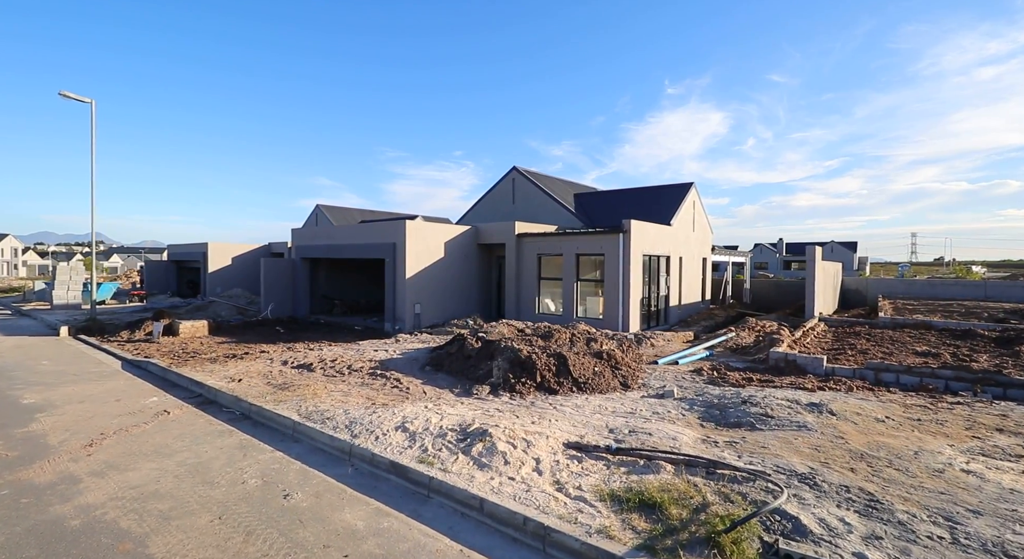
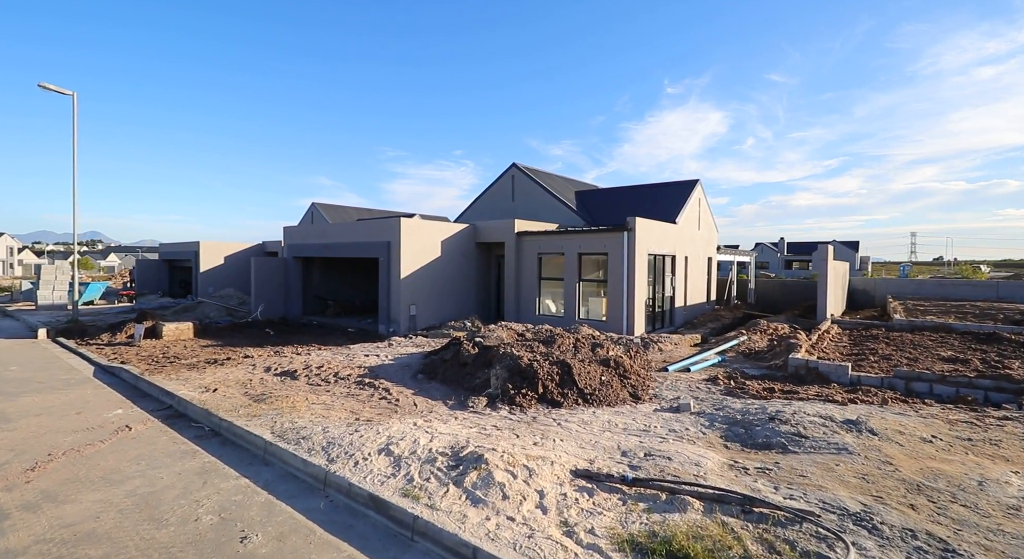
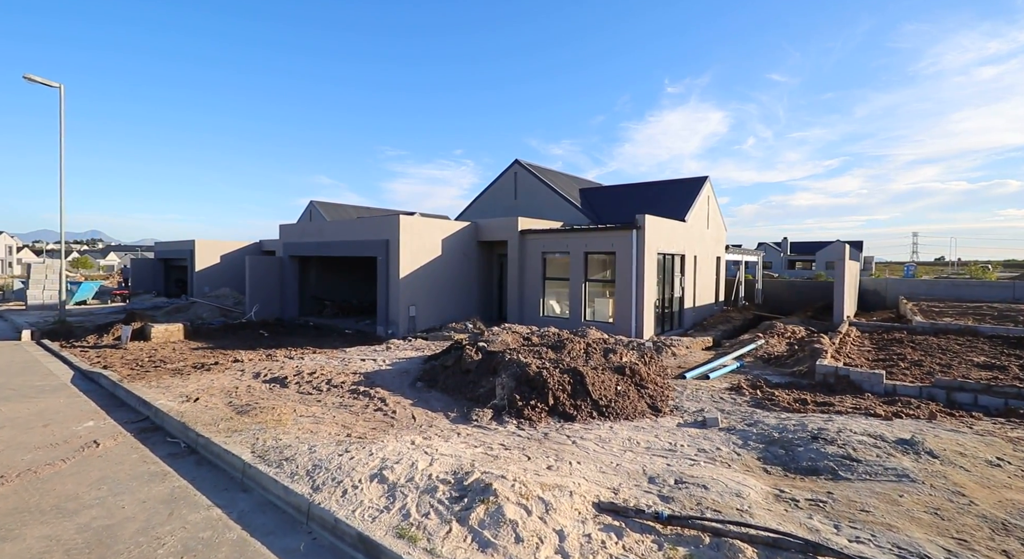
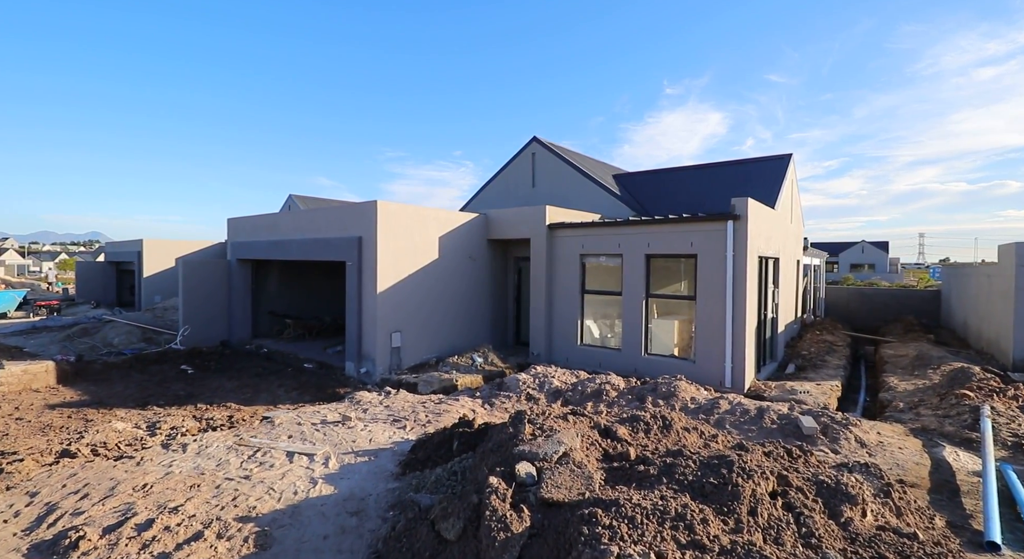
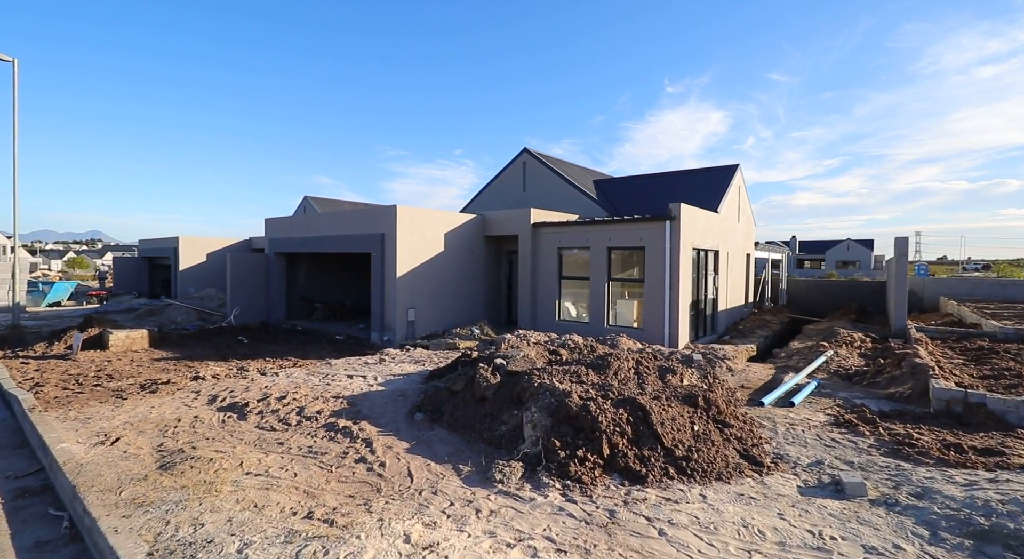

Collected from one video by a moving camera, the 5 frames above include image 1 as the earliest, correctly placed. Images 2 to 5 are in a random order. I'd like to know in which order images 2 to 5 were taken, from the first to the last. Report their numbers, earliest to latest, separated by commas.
2, 3, 5, 4
